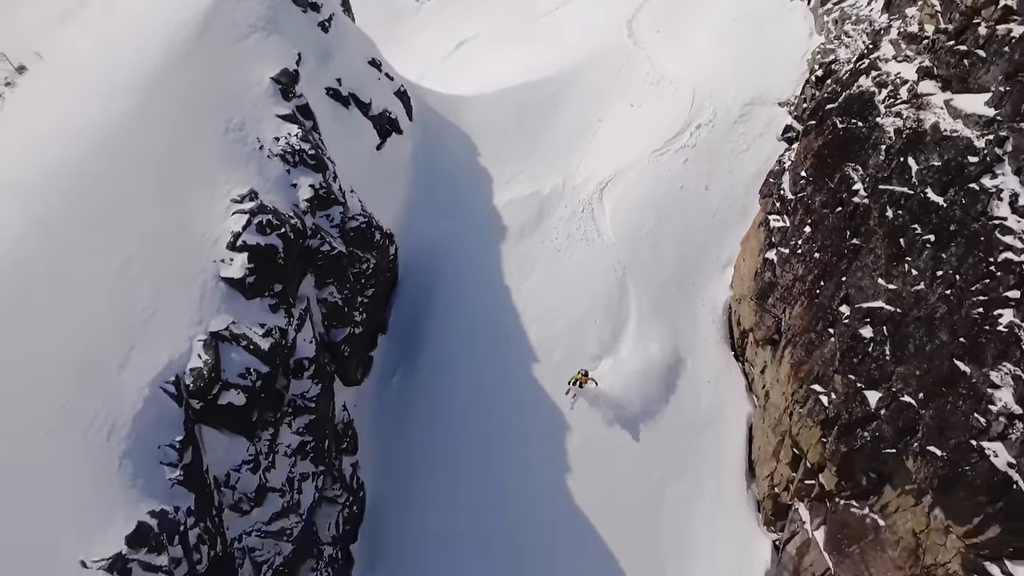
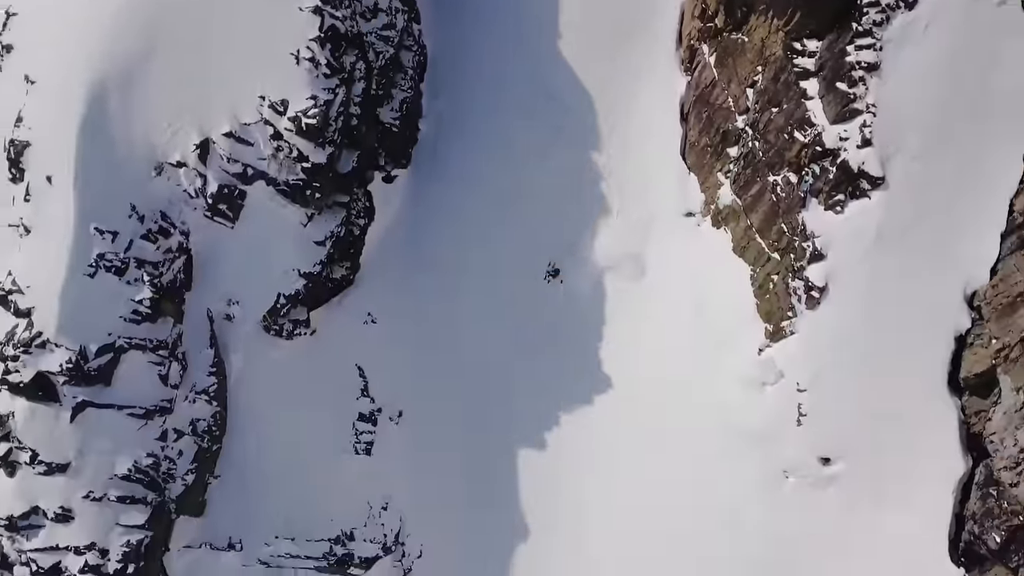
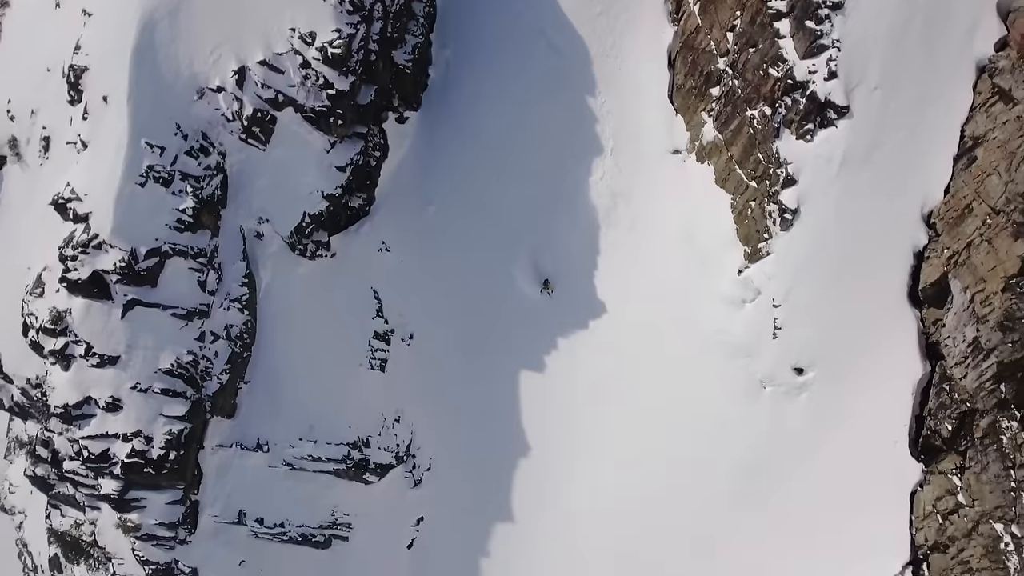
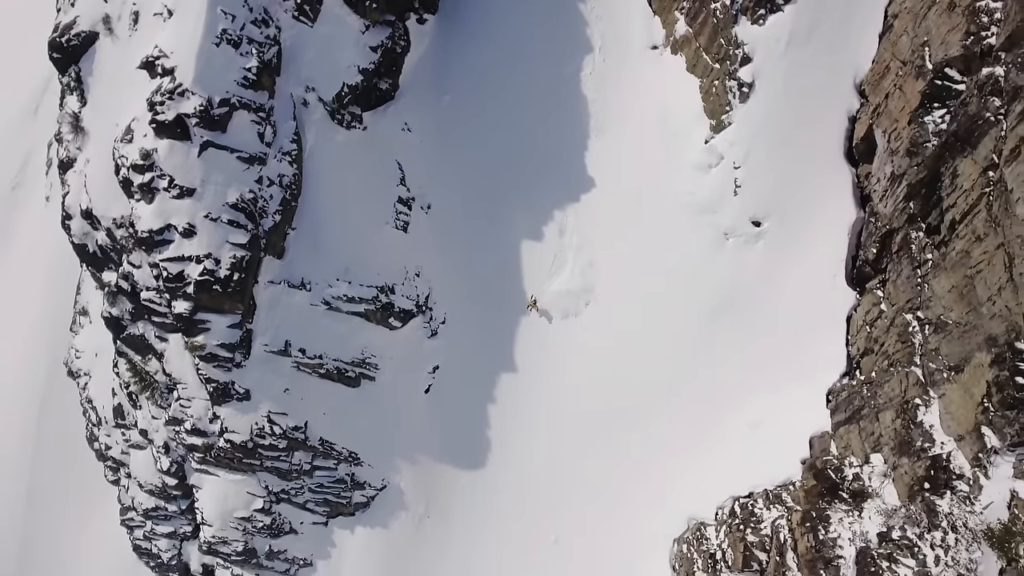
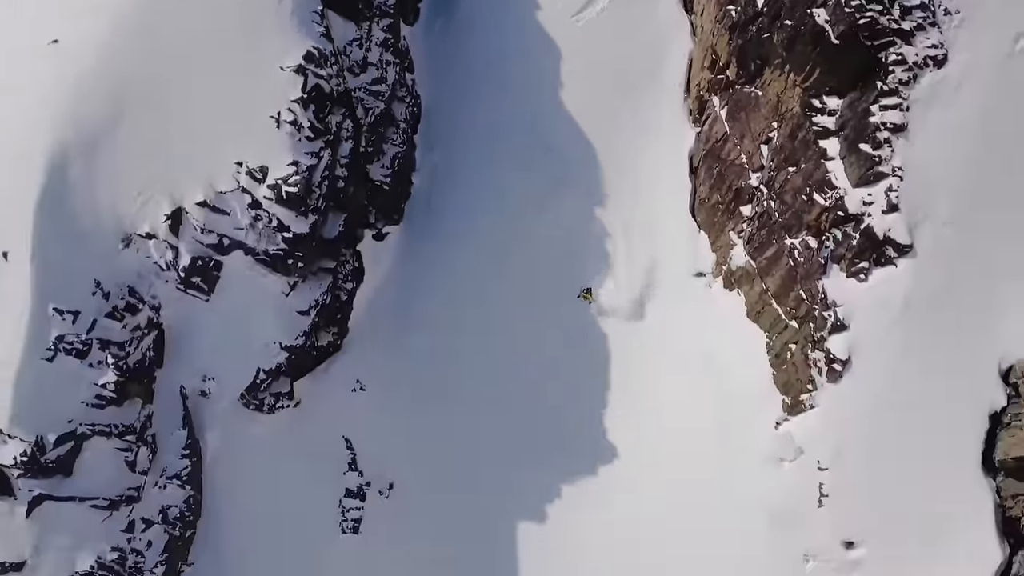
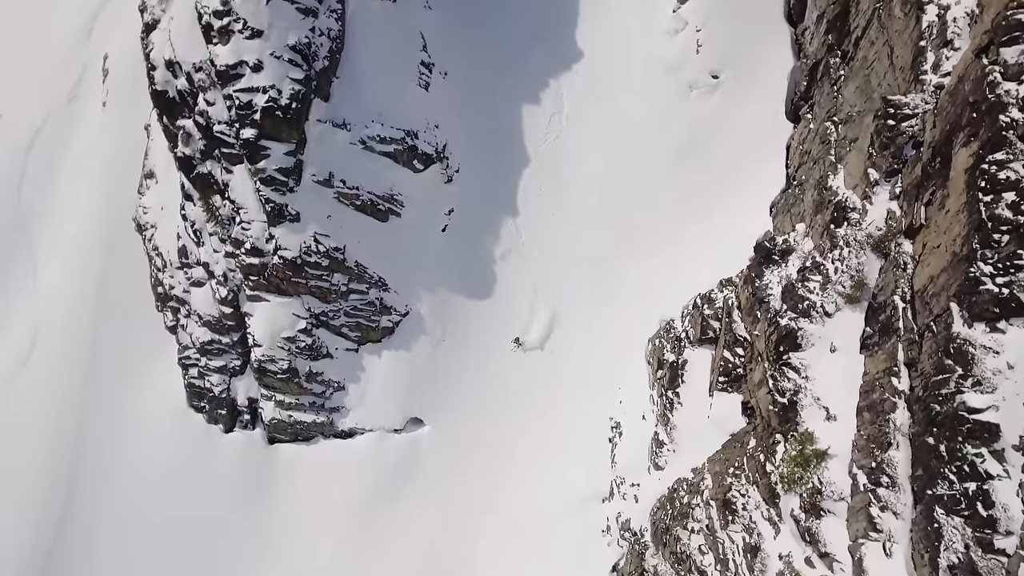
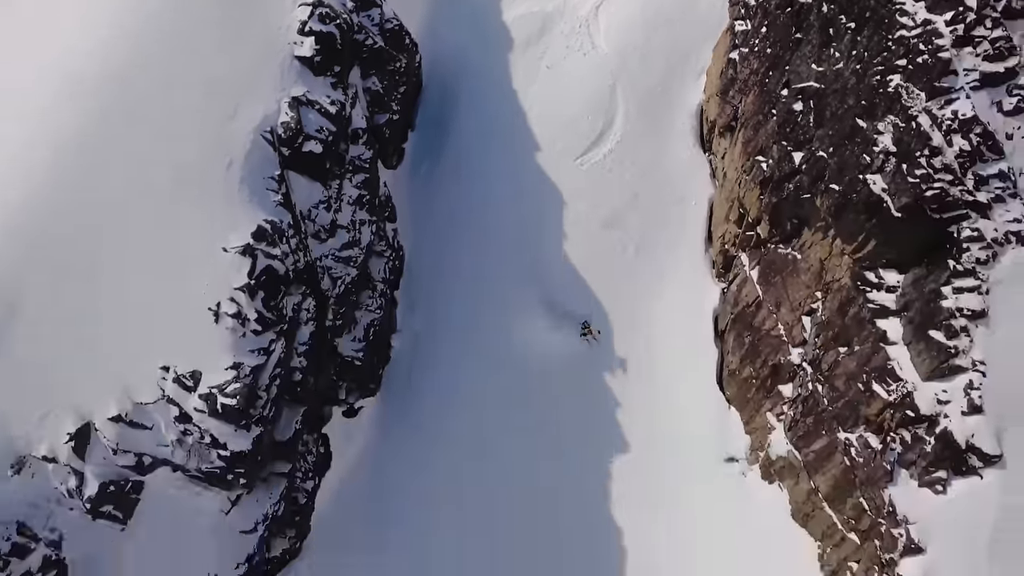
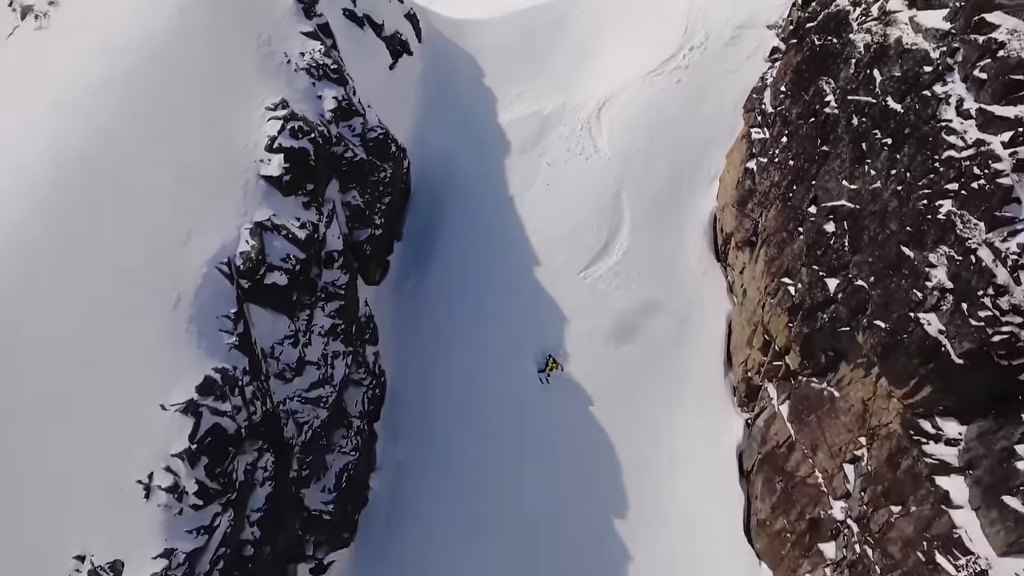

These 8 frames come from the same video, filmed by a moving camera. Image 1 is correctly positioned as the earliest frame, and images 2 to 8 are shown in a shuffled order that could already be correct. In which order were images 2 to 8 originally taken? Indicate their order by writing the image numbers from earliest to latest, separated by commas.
8, 7, 5, 2, 3, 4, 6
